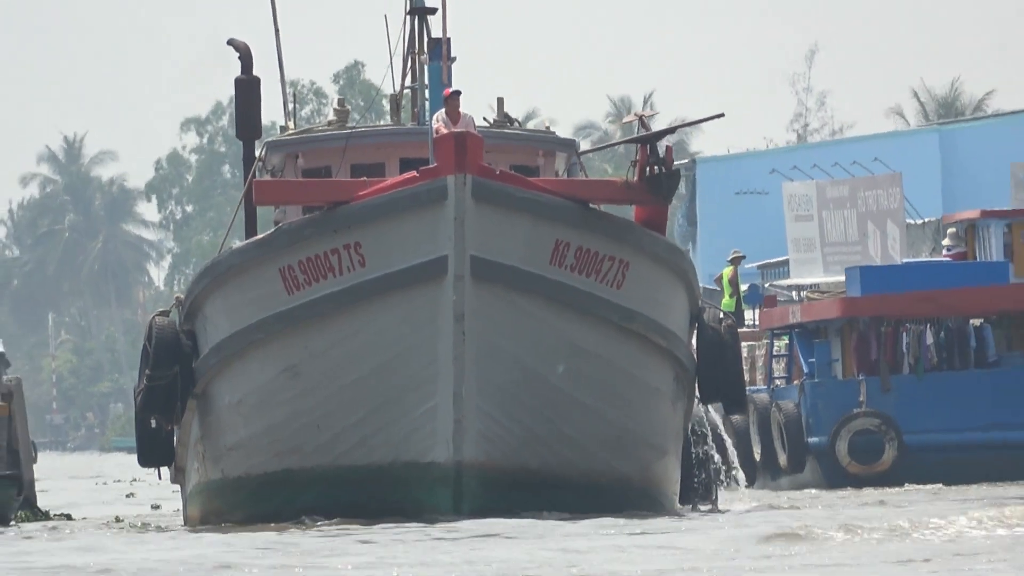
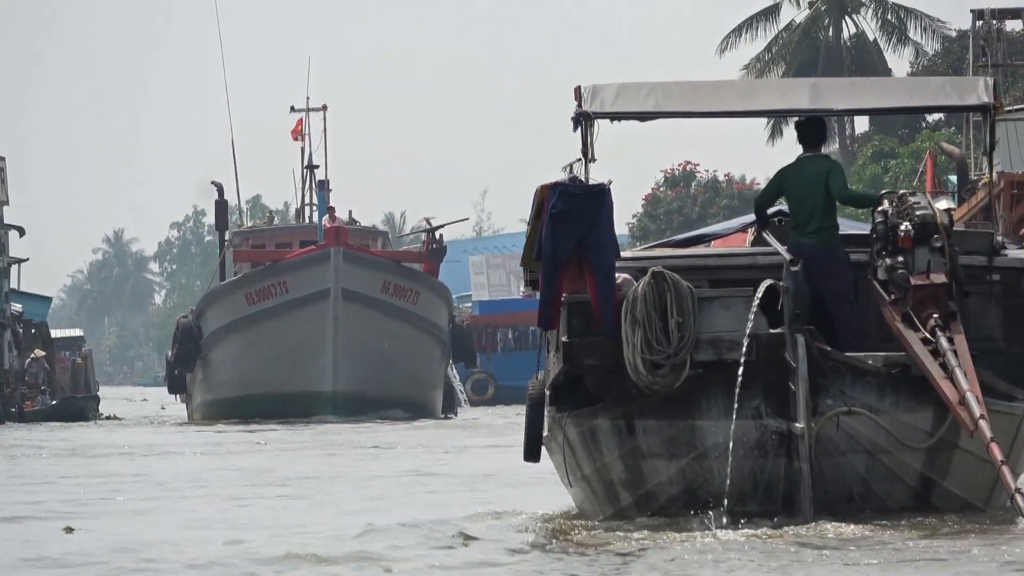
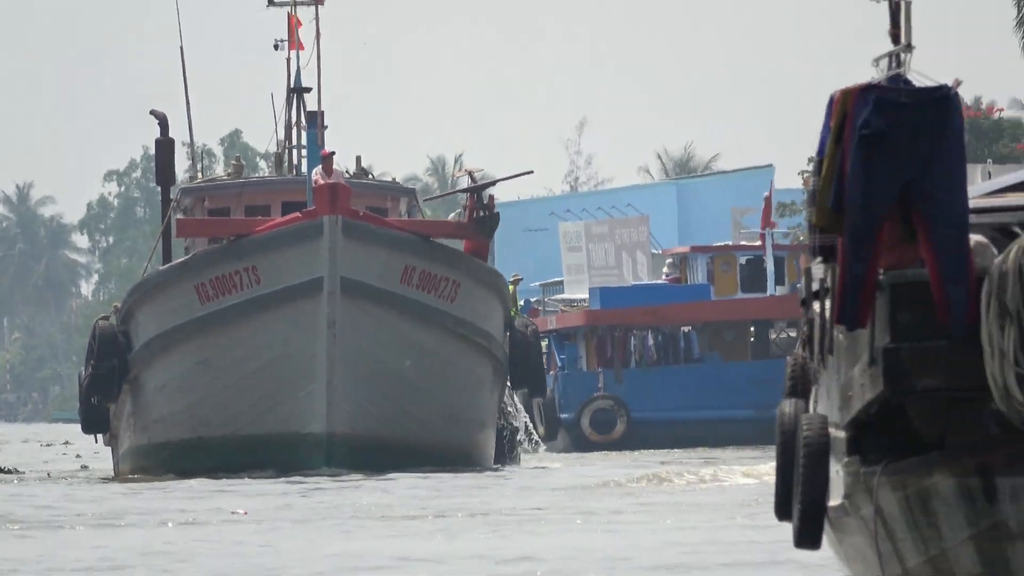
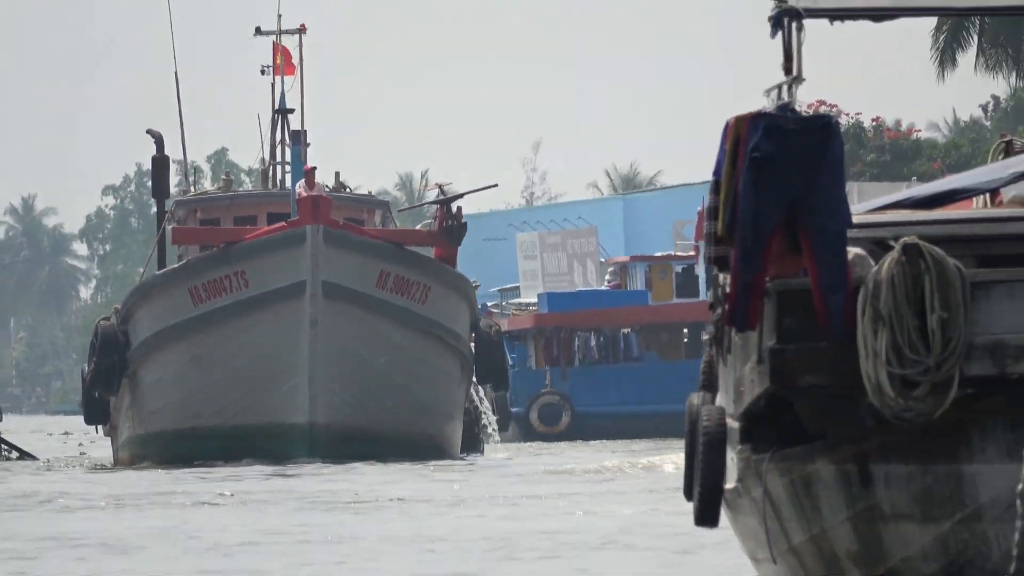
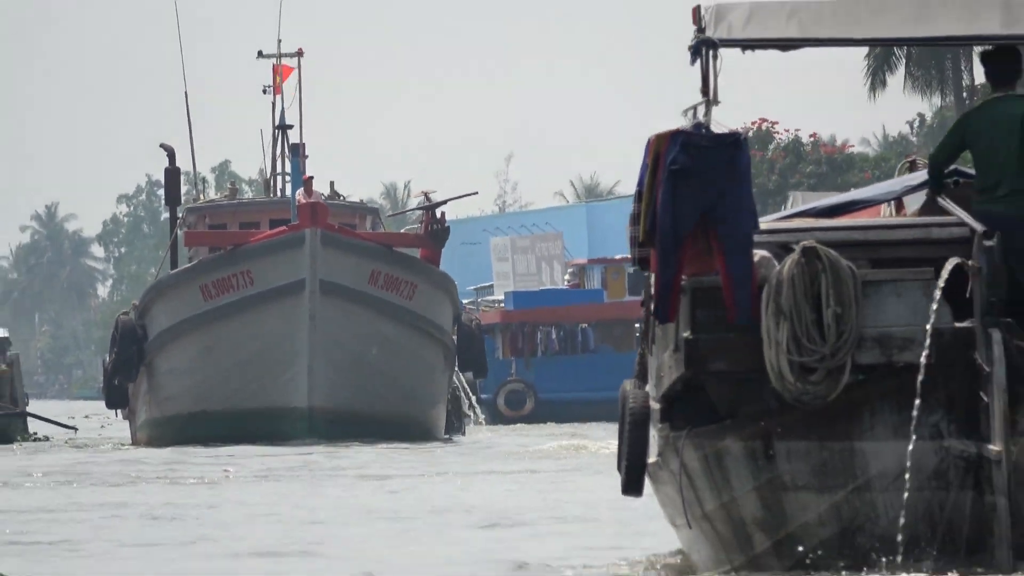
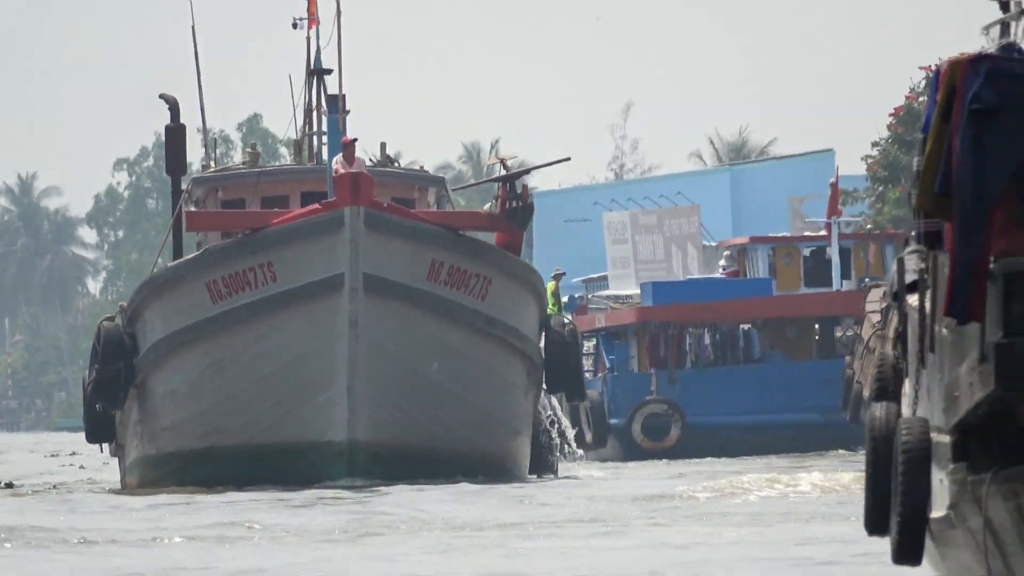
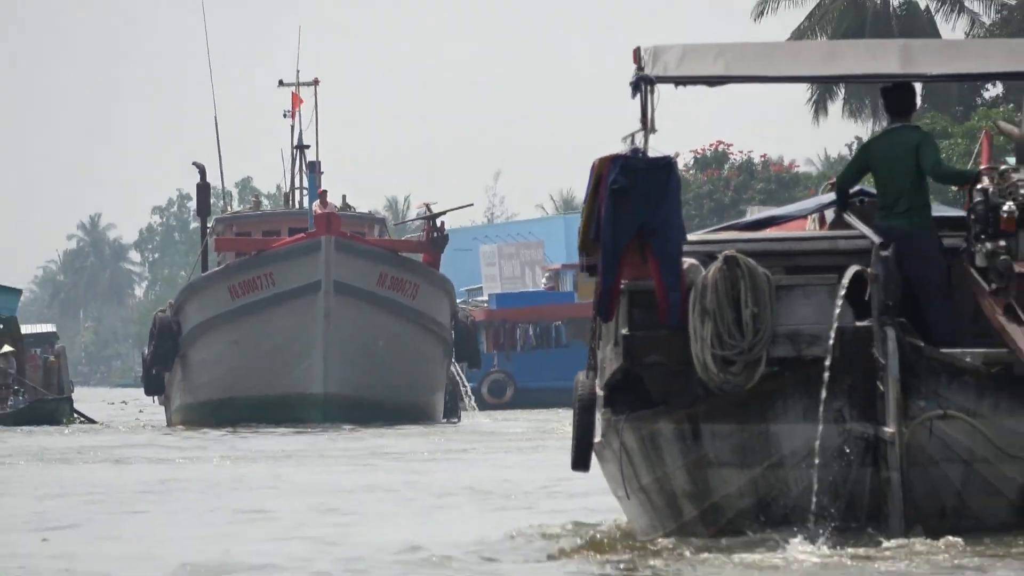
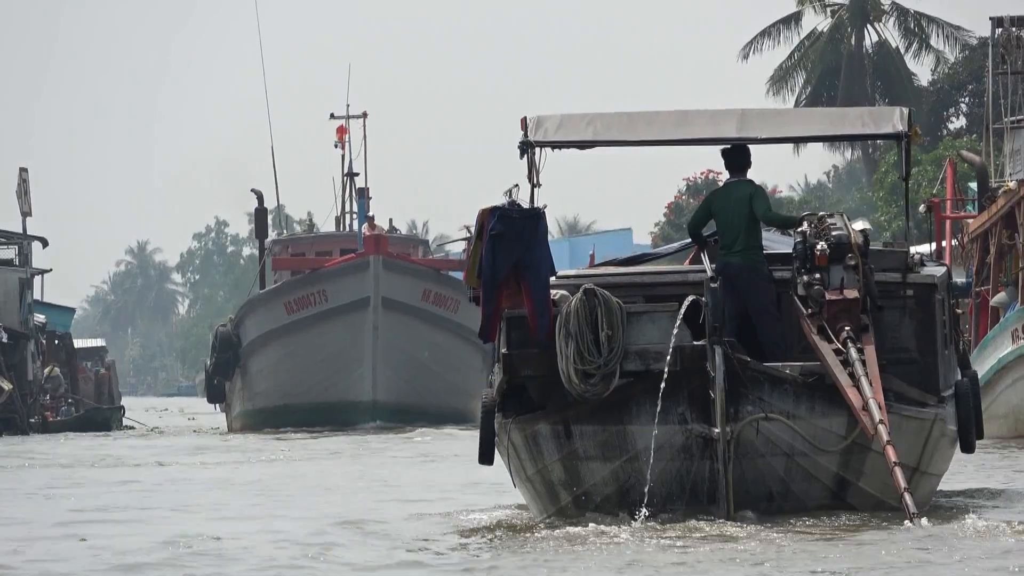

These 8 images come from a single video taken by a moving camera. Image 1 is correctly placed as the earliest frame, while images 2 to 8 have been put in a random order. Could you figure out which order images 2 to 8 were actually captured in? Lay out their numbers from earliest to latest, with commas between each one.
6, 3, 4, 5, 7, 2, 8
